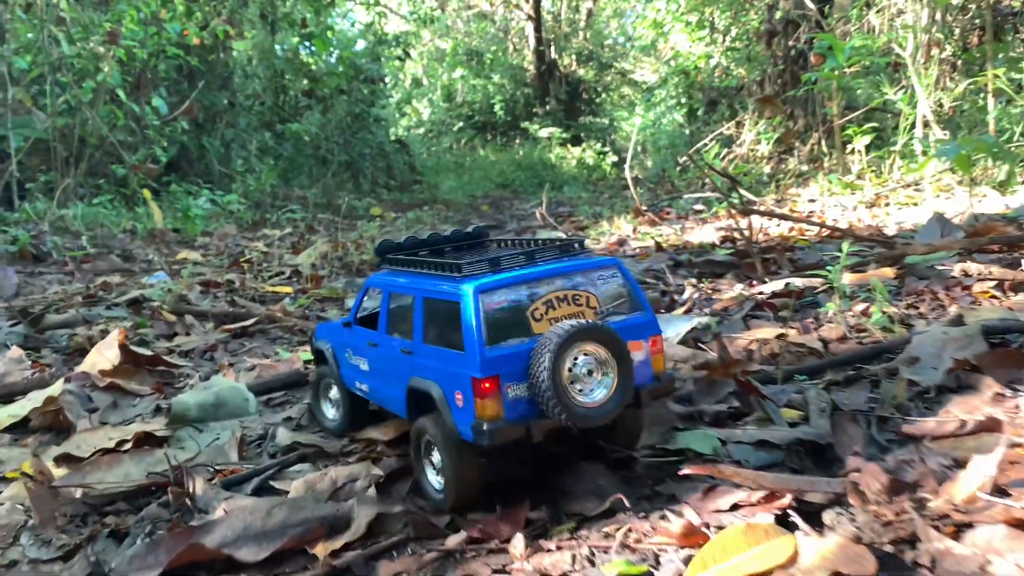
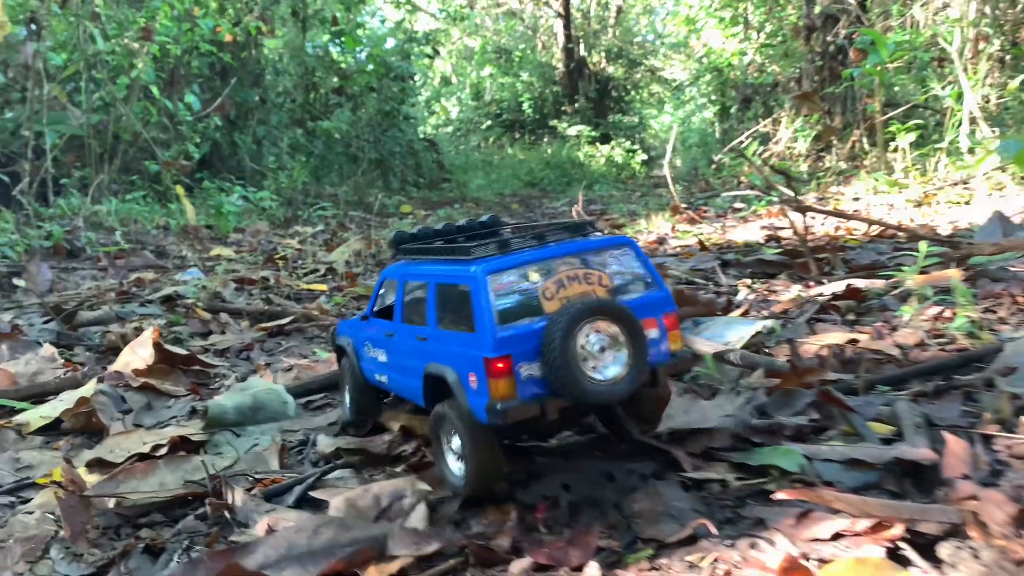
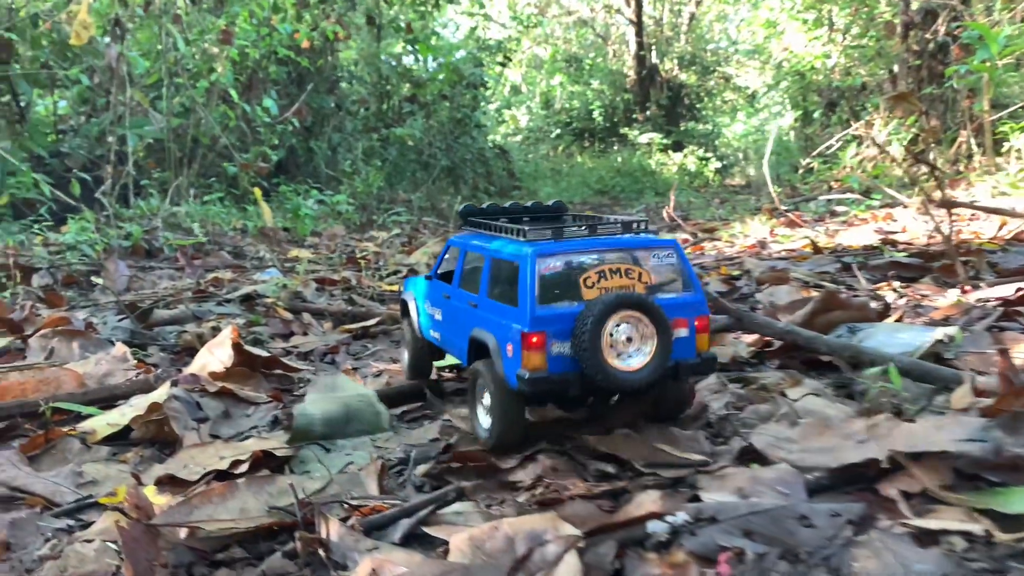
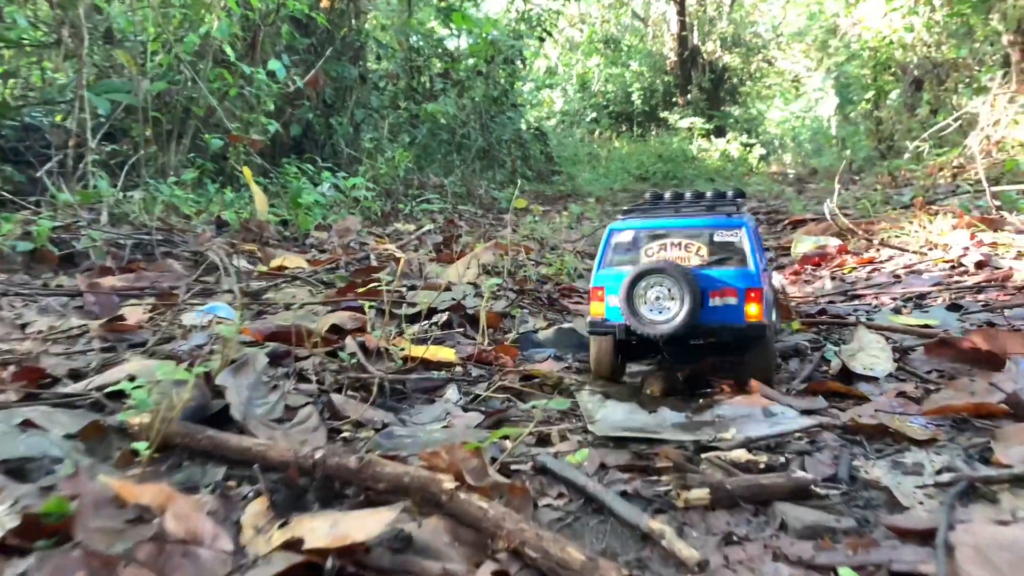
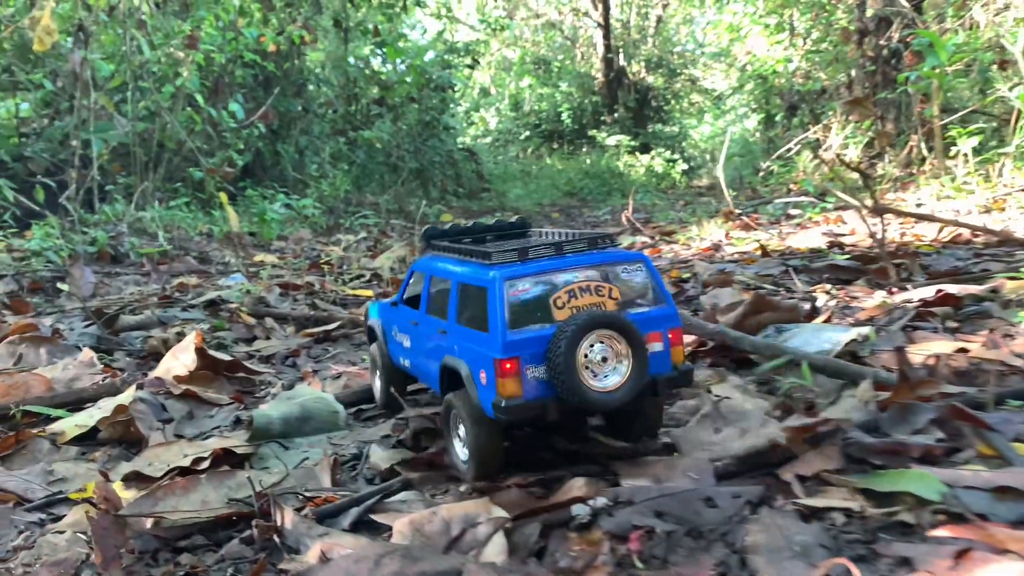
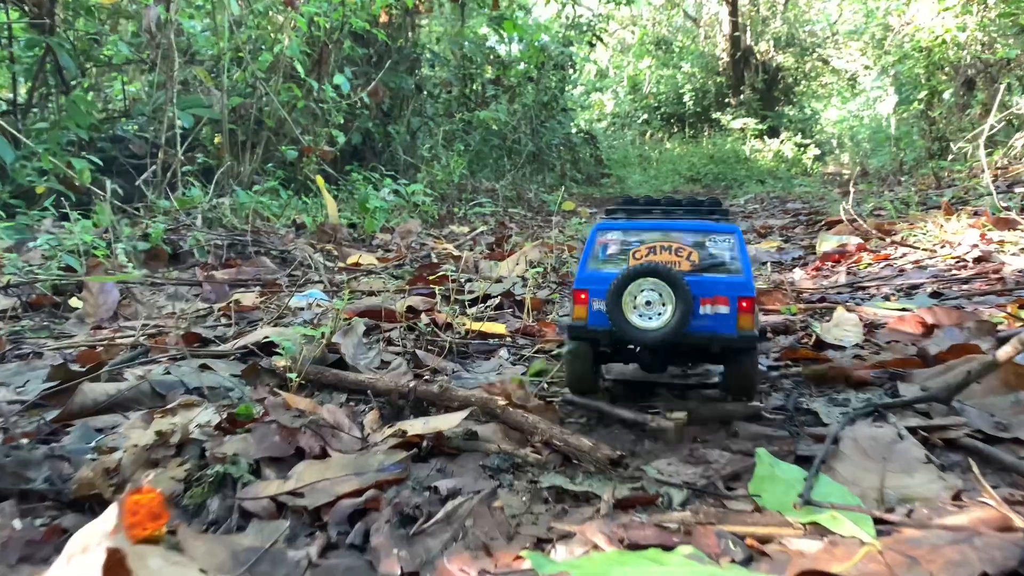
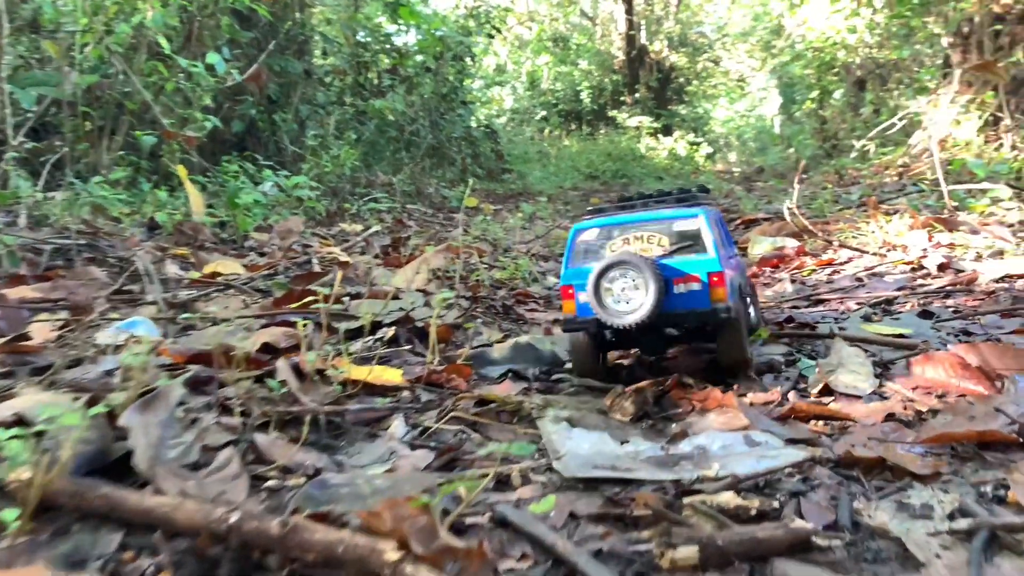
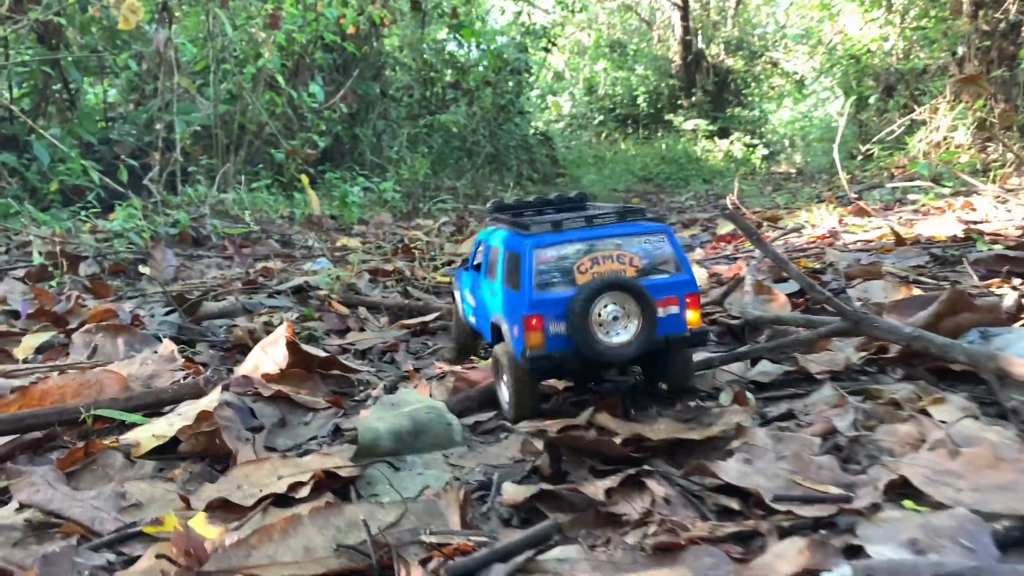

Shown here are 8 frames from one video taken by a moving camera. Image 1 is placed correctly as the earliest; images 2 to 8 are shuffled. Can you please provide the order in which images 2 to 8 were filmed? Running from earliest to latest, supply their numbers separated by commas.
2, 5, 3, 8, 6, 4, 7
